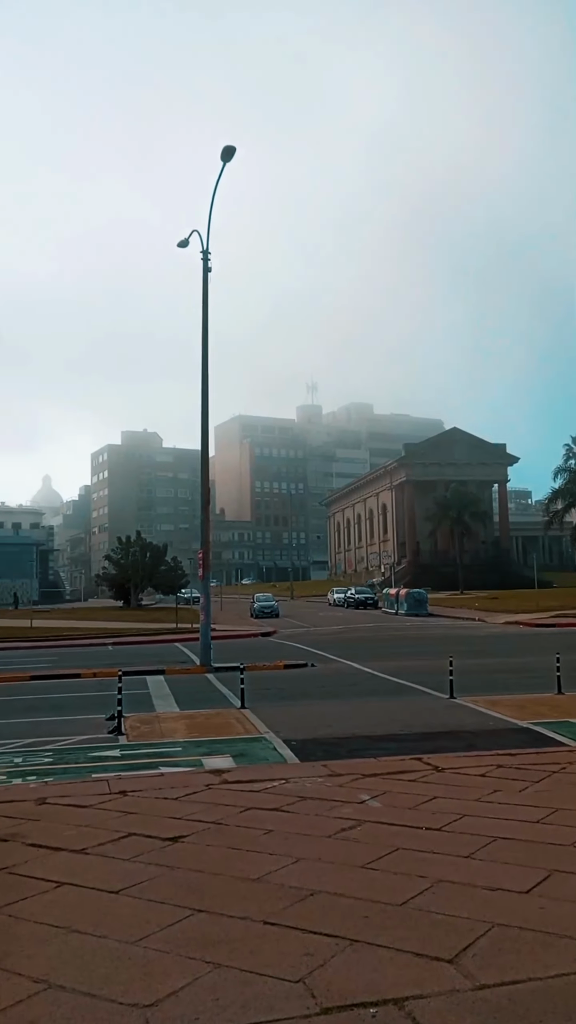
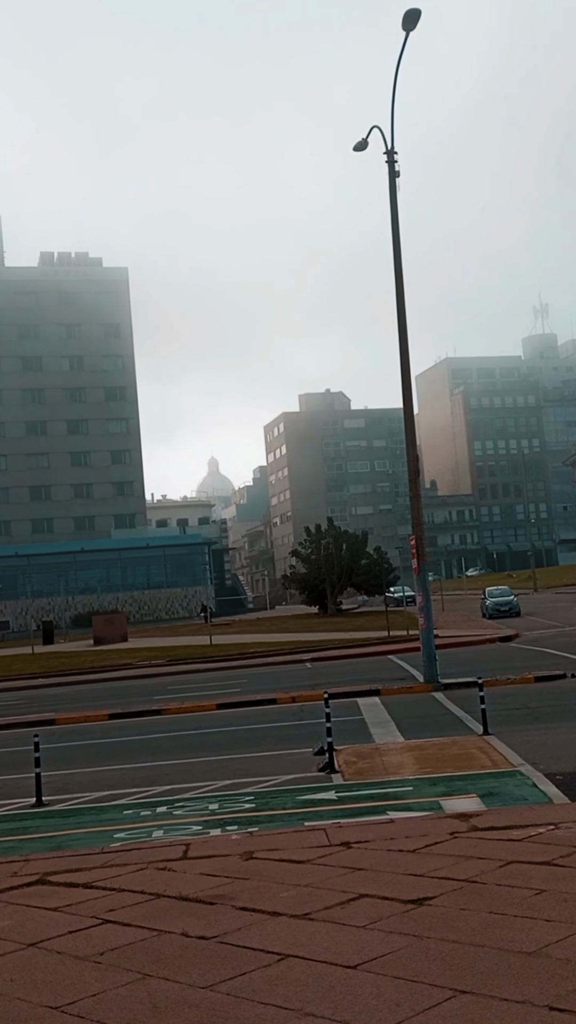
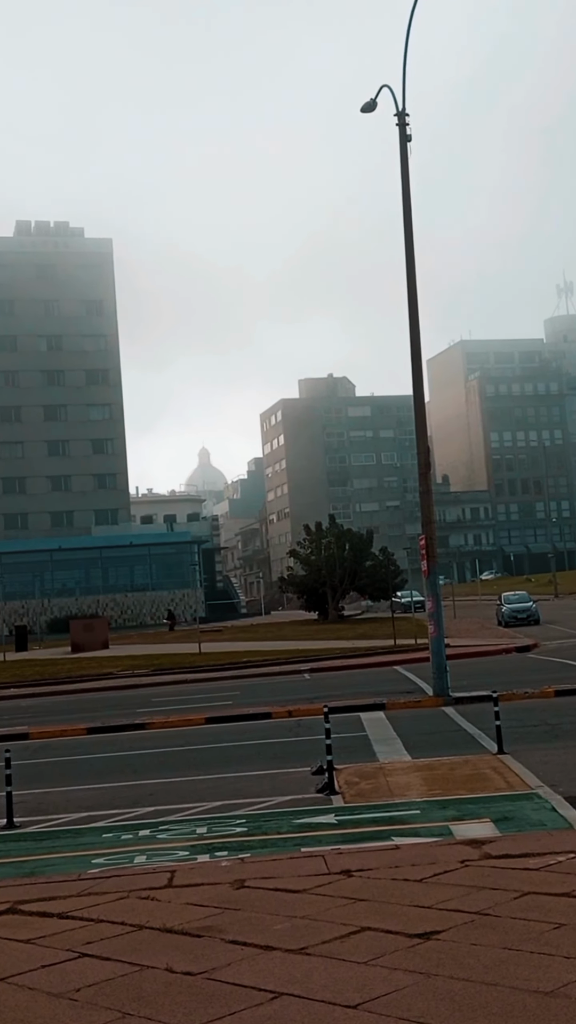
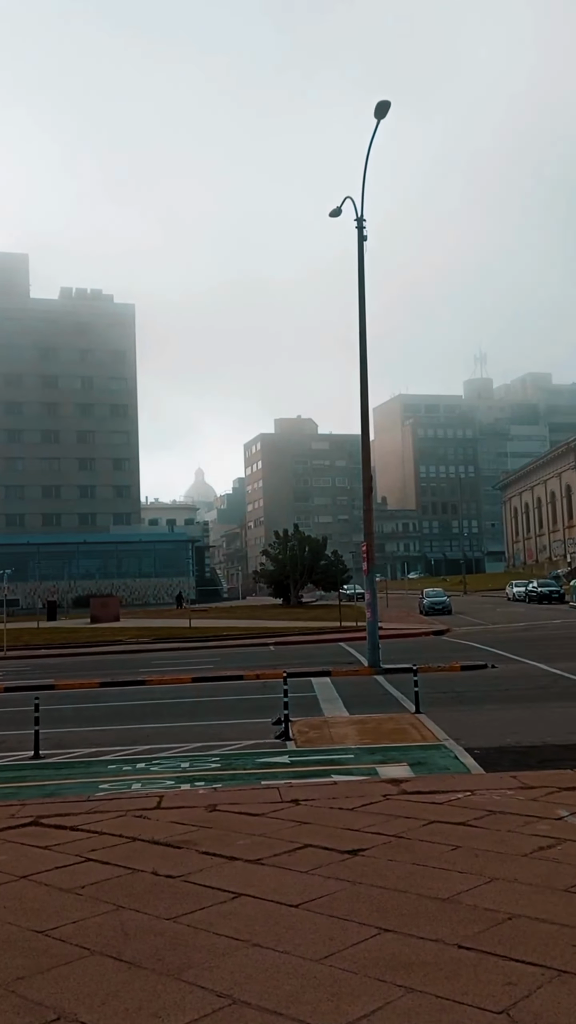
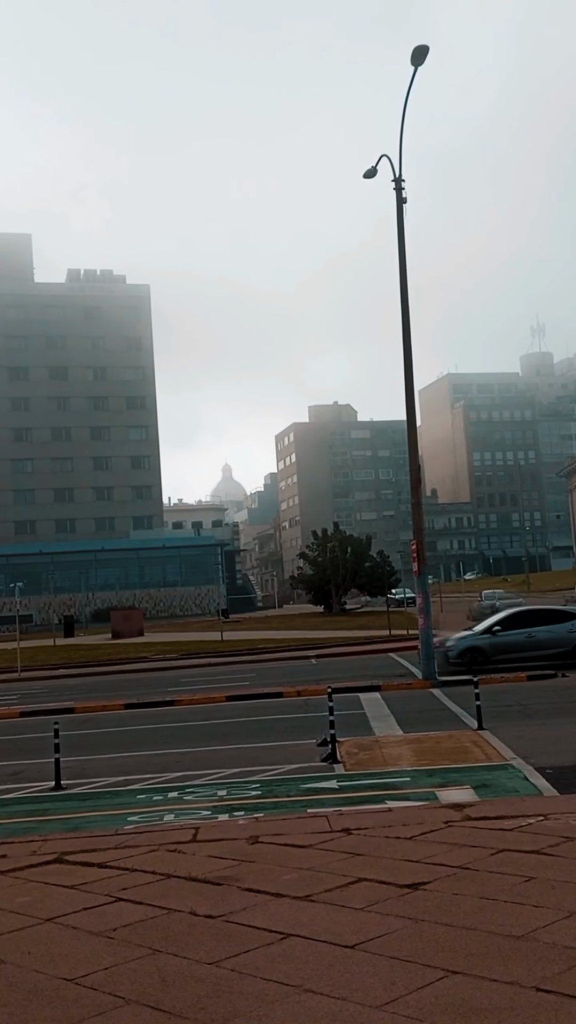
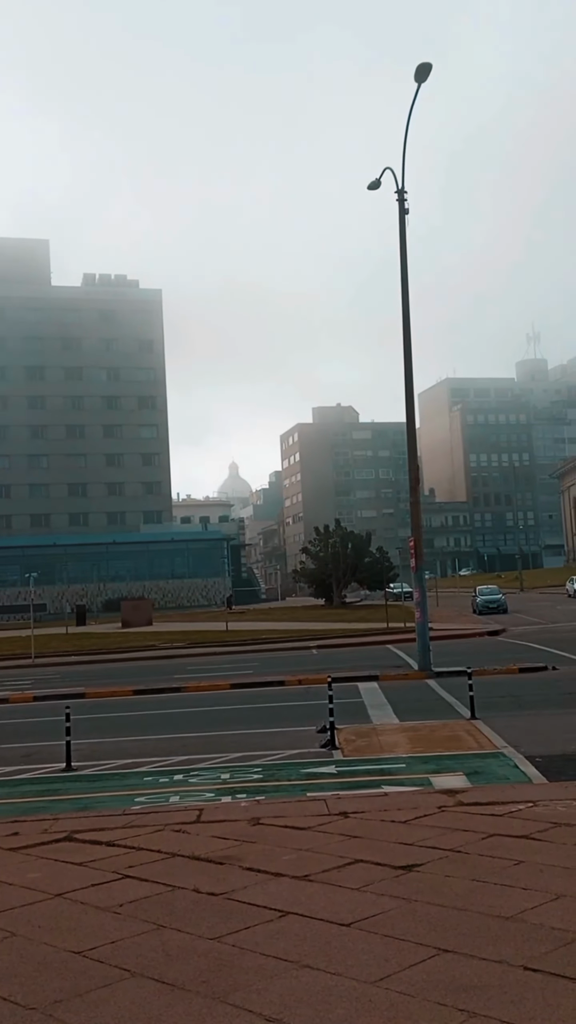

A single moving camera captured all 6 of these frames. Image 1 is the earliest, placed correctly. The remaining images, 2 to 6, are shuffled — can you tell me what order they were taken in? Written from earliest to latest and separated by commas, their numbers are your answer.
4, 6, 5, 2, 3
